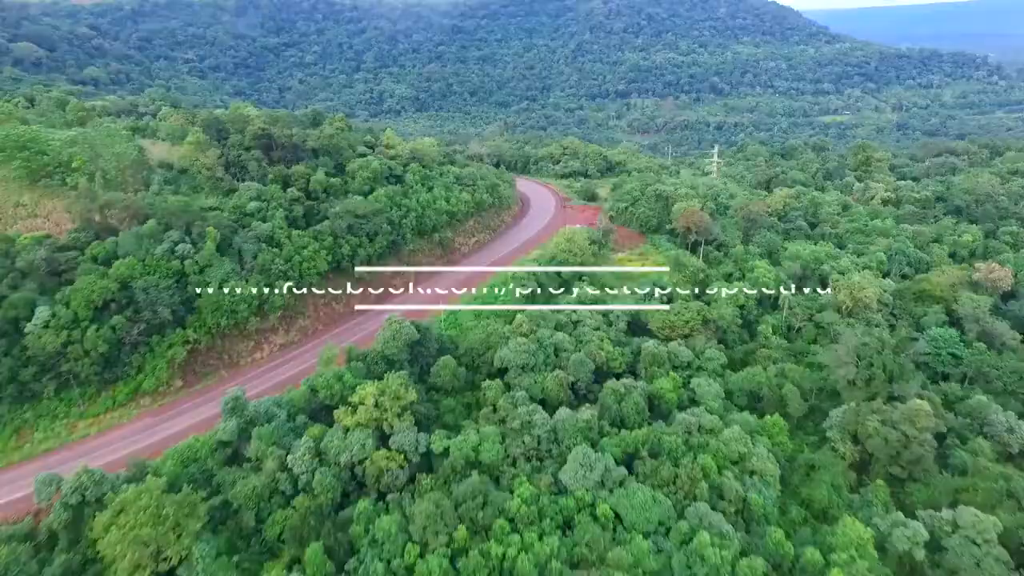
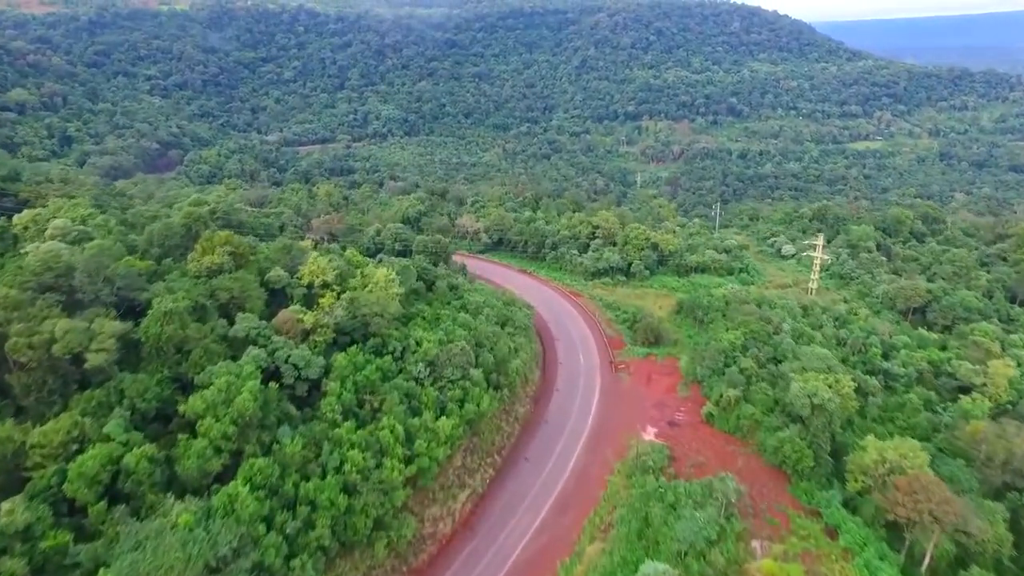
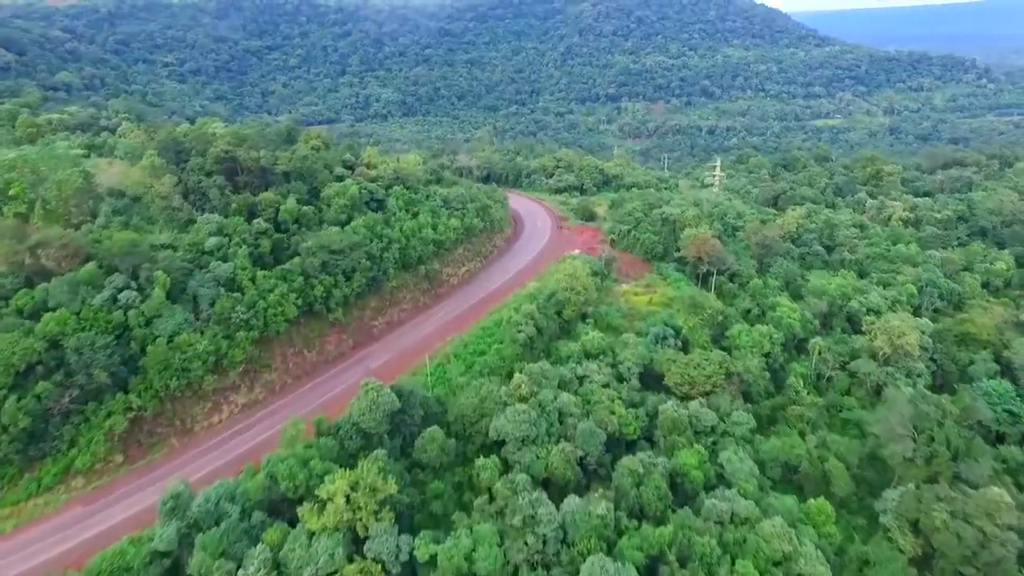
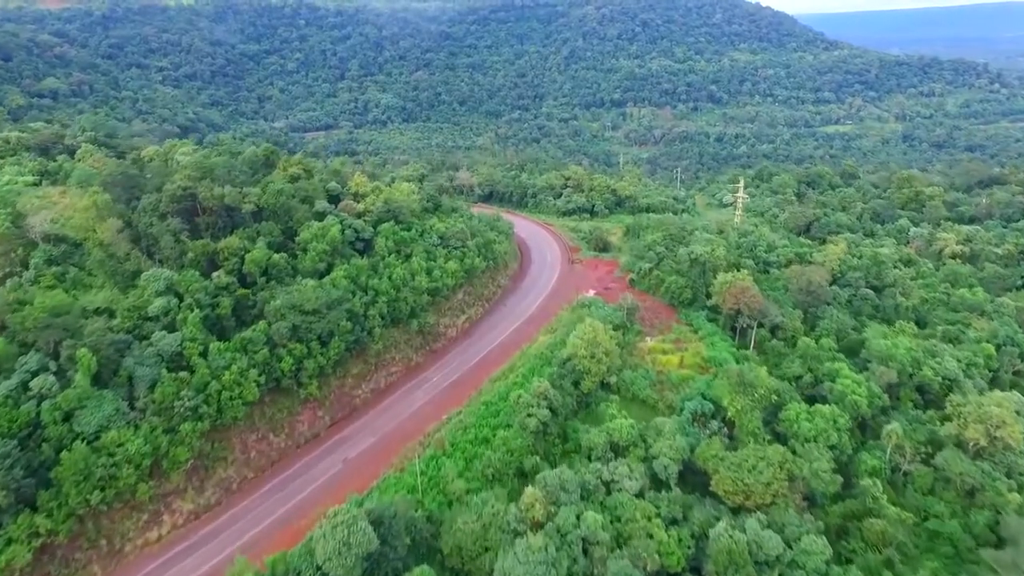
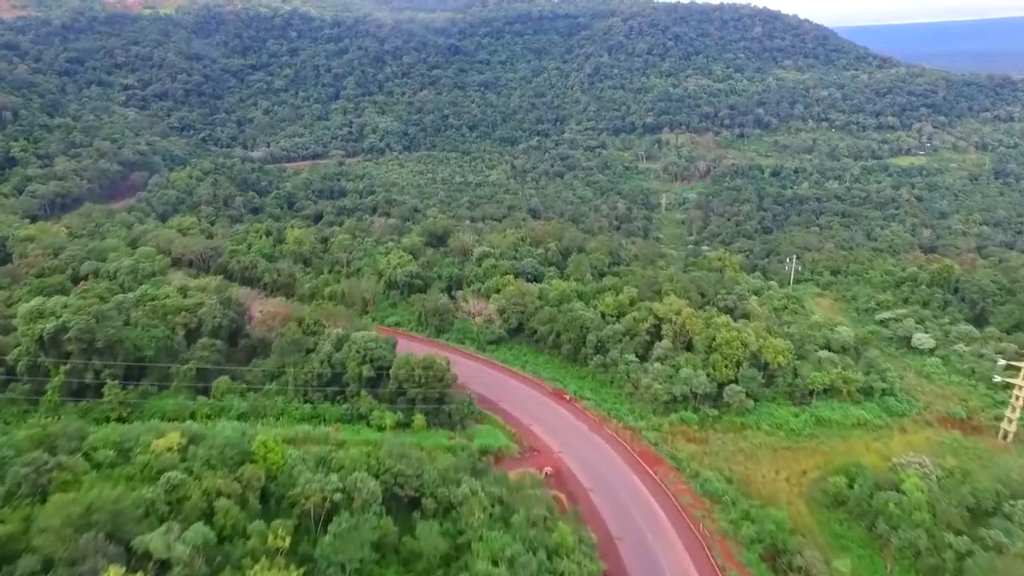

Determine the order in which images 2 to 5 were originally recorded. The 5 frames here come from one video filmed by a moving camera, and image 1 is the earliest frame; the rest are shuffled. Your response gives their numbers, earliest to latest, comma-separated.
3, 4, 2, 5
